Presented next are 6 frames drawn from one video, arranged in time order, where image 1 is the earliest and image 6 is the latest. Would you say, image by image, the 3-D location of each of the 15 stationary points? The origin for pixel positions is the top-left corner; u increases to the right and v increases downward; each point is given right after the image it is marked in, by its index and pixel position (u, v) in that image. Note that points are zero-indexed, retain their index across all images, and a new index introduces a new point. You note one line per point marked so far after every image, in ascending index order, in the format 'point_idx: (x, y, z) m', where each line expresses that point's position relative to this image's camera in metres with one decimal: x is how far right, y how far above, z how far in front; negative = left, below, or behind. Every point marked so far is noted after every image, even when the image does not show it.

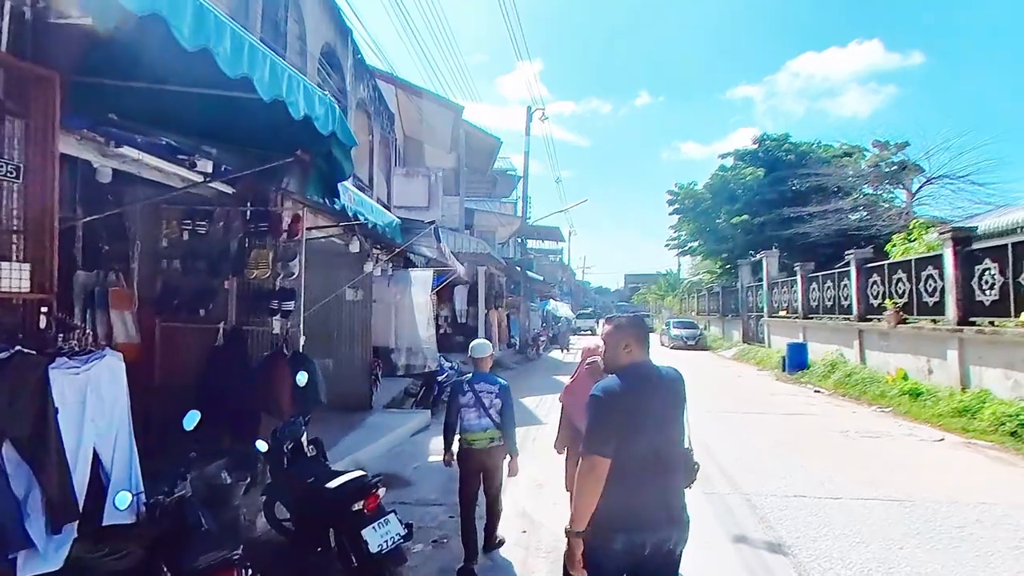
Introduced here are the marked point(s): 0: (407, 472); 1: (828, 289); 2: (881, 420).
0: (-1.1, -2.0, +7.4) m
1: (+8.6, -0.1, +18.6) m
2: (+5.9, -2.1, +10.9) m
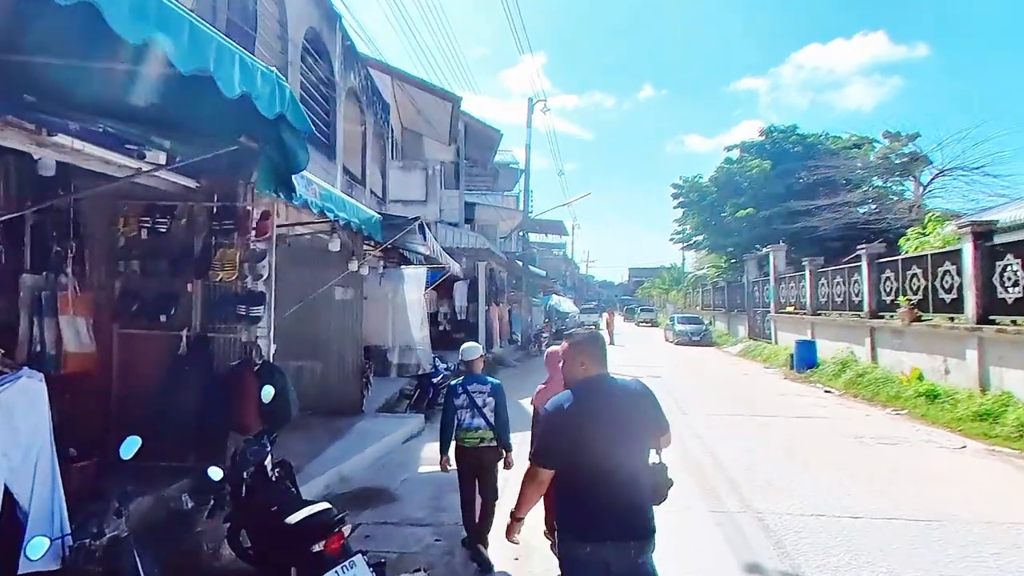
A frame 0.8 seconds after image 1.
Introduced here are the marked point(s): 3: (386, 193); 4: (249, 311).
0: (-1.2, -2.0, +7.0) m
1: (+8.6, +0.1, +18.1) m
2: (+5.8, -2.1, +10.4) m
3: (-3.0, +2.2, +16.0) m
4: (-2.0, -0.2, +5.0) m
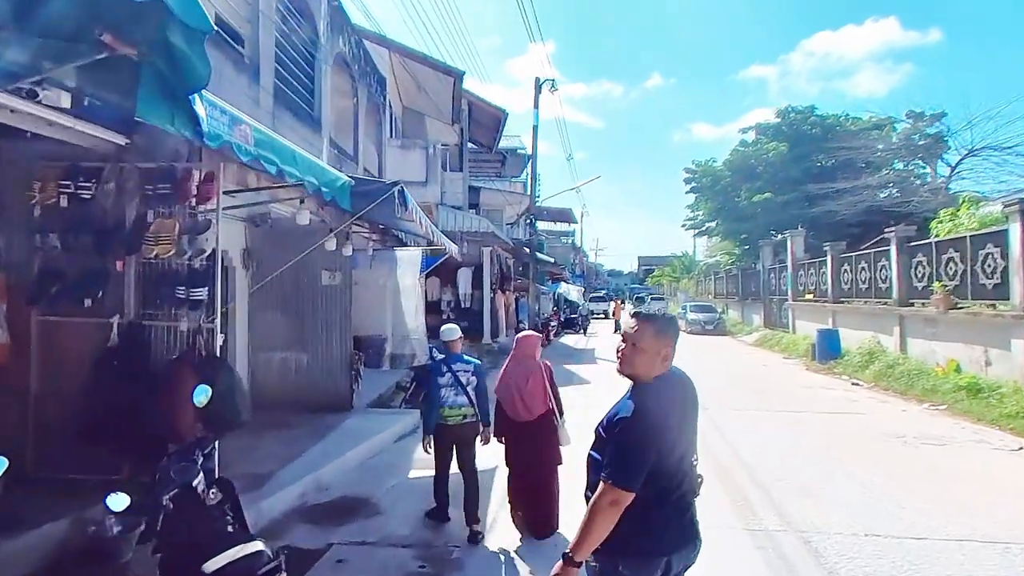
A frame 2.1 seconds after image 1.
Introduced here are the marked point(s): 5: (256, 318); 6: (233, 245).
0: (-1.2, -1.8, +6.1) m
1: (+8.8, +0.4, +17.1) m
2: (+5.9, -1.8, +9.4) m
3: (-2.8, +2.5, +15.1) m
4: (-2.0, 0.0, +4.2) m
5: (-3.3, -0.4, +8.9) m
6: (-3.4, +0.6, +8.4) m
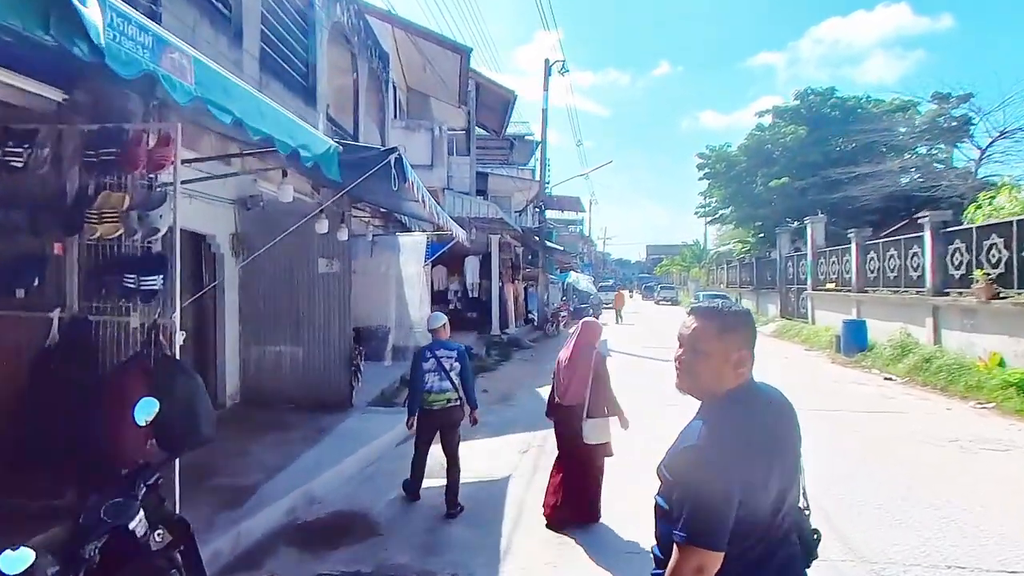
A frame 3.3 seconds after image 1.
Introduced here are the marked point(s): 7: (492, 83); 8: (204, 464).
0: (-1.1, -1.7, +5.4) m
1: (+9.0, +0.7, +16.2) m
2: (+6.0, -1.7, +8.6) m
3: (-2.6, +2.8, +14.3) m
4: (-1.9, 0.0, +3.4) m
5: (-3.2, -0.2, +8.2) m
6: (-3.3, +0.7, +7.7) m
7: (-0.6, +6.0, +19.9) m
8: (-2.6, -1.5, +5.7) m
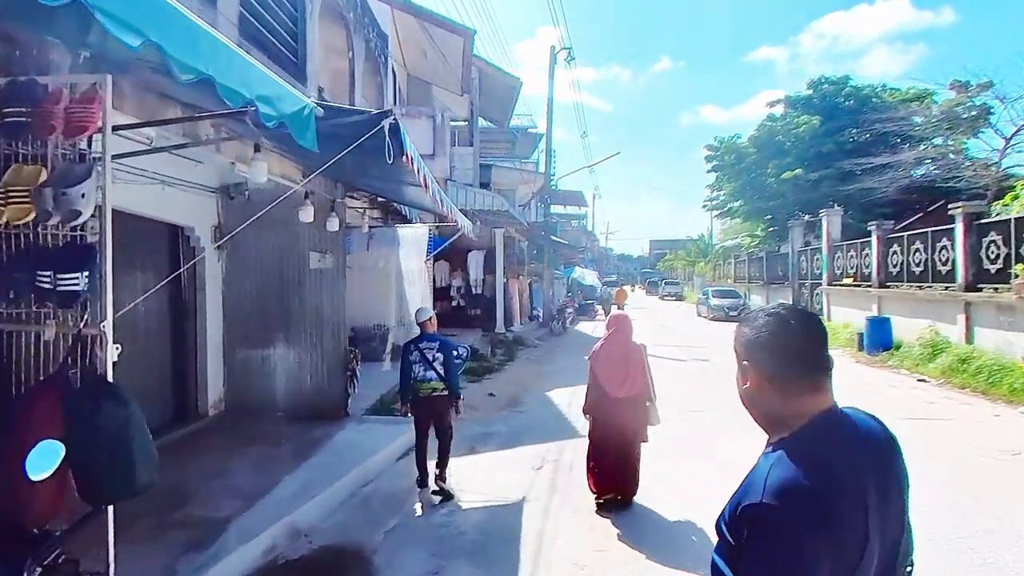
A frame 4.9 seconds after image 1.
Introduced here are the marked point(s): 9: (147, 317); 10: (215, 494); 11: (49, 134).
0: (-0.9, -1.7, +4.7) m
1: (+9.1, +0.8, +15.4) m
2: (+6.2, -1.6, +7.9) m
3: (-2.5, +2.8, +13.5) m
4: (-1.8, 0.0, +2.7) m
5: (-3.1, -0.2, +7.4) m
6: (-3.2, +0.7, +6.9) m
7: (-0.5, +6.1, +19.1) m
8: (-2.5, -1.5, +5.0) m
9: (-3.4, -0.3, +6.4) m
10: (-2.1, -1.5, +4.9) m
11: (-1.8, +0.6, +2.6) m
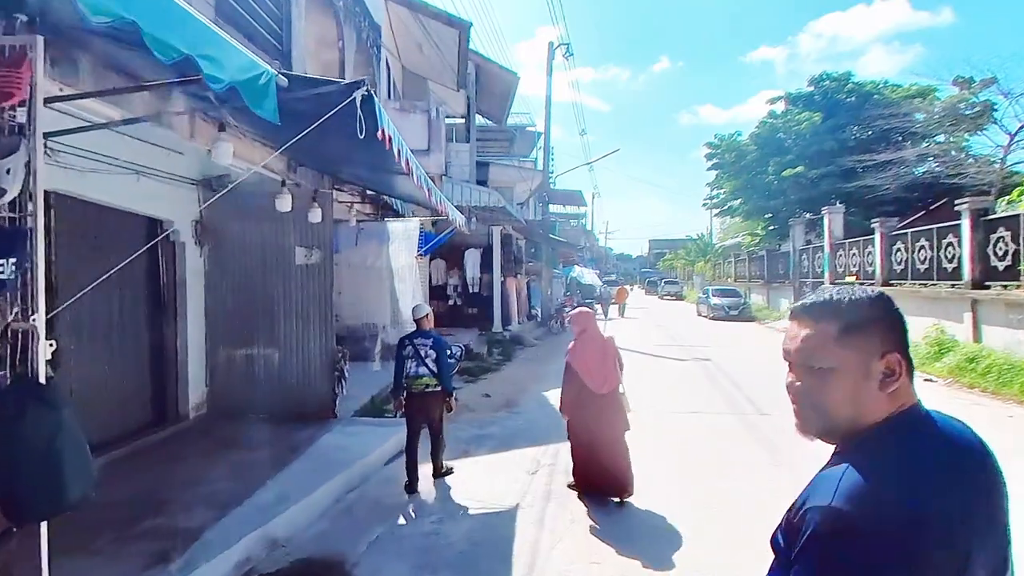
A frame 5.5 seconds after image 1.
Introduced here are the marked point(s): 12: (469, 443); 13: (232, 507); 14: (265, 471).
0: (-1.0, -1.7, +4.4) m
1: (+9.1, +0.8, +15.1) m
2: (+6.1, -1.6, +7.6) m
3: (-2.6, +2.9, +13.2) m
4: (-1.8, +0.1, +2.4) m
5: (-3.1, -0.2, +7.1) m
6: (-3.2, +0.7, +6.6) m
7: (-0.5, +6.1, +18.8) m
8: (-2.5, -1.4, +4.7) m
9: (-3.5, -0.2, +6.1) m
10: (-2.2, -1.4, +4.6) m
11: (-1.8, +0.6, +2.3) m
12: (-0.4, -1.6, +7.2) m
13: (-1.9, -1.5, +4.6) m
14: (-2.0, -1.5, +5.4) m
